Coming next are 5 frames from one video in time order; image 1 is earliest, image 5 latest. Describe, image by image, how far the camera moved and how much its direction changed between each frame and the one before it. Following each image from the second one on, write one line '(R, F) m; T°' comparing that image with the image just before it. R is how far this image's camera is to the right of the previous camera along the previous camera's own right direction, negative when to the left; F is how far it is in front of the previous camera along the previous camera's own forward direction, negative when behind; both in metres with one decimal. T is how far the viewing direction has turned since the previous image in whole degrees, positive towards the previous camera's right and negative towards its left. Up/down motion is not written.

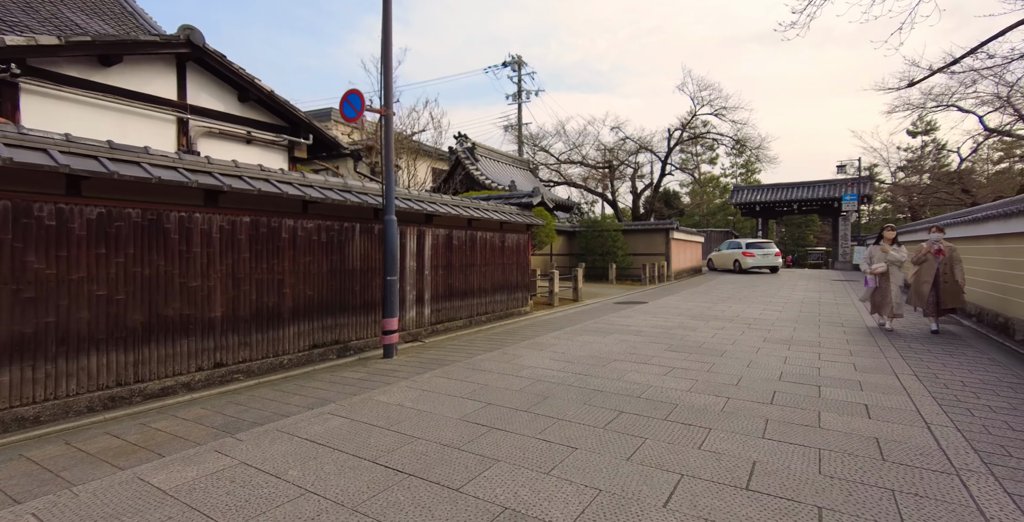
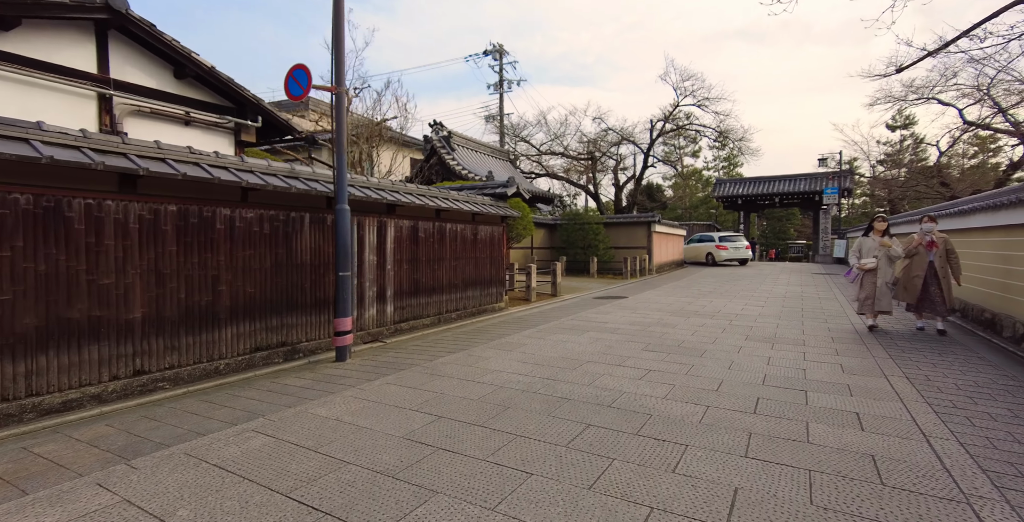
(+0.2, +0.5) m; +2°
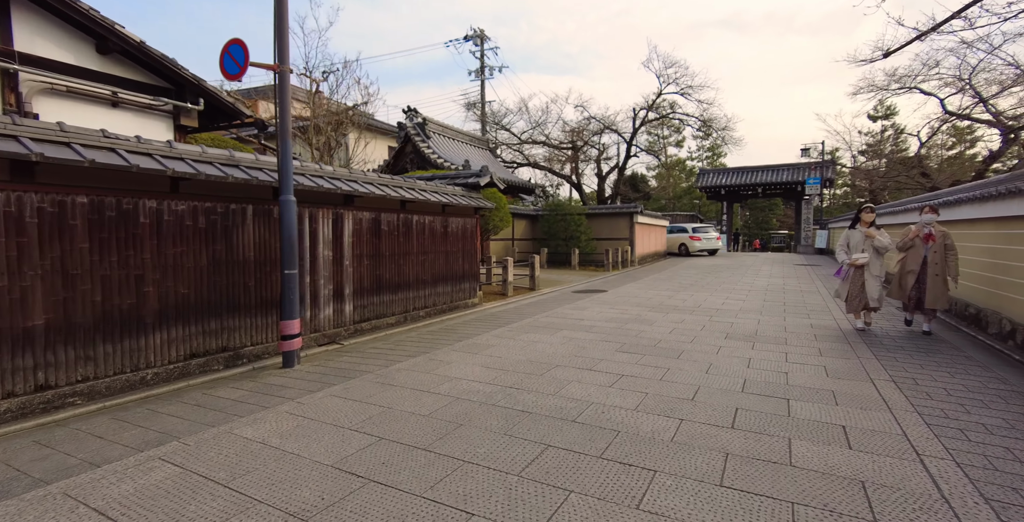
(+0.2, +0.4) m; +2°
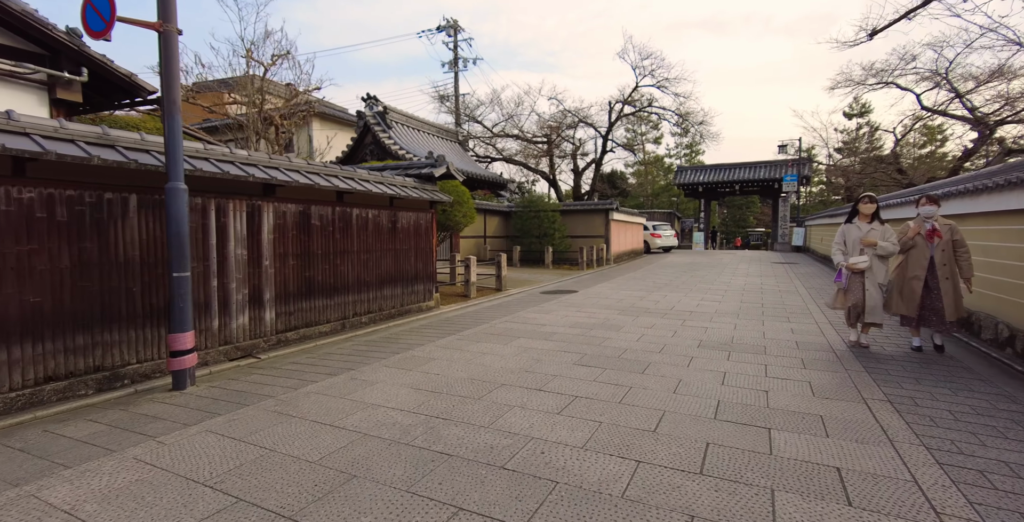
(+0.4, +0.7) m; +2°
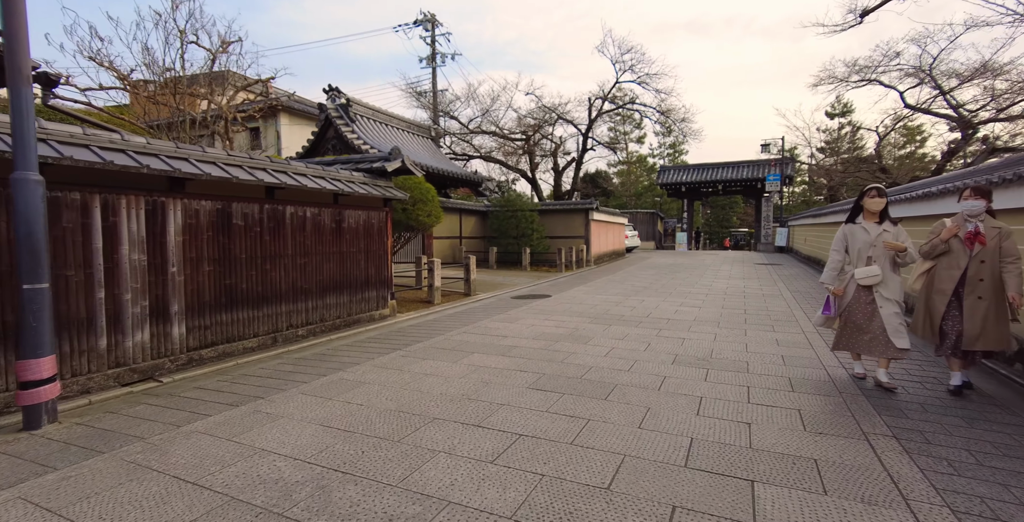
(+0.4, +0.7) m; +2°
